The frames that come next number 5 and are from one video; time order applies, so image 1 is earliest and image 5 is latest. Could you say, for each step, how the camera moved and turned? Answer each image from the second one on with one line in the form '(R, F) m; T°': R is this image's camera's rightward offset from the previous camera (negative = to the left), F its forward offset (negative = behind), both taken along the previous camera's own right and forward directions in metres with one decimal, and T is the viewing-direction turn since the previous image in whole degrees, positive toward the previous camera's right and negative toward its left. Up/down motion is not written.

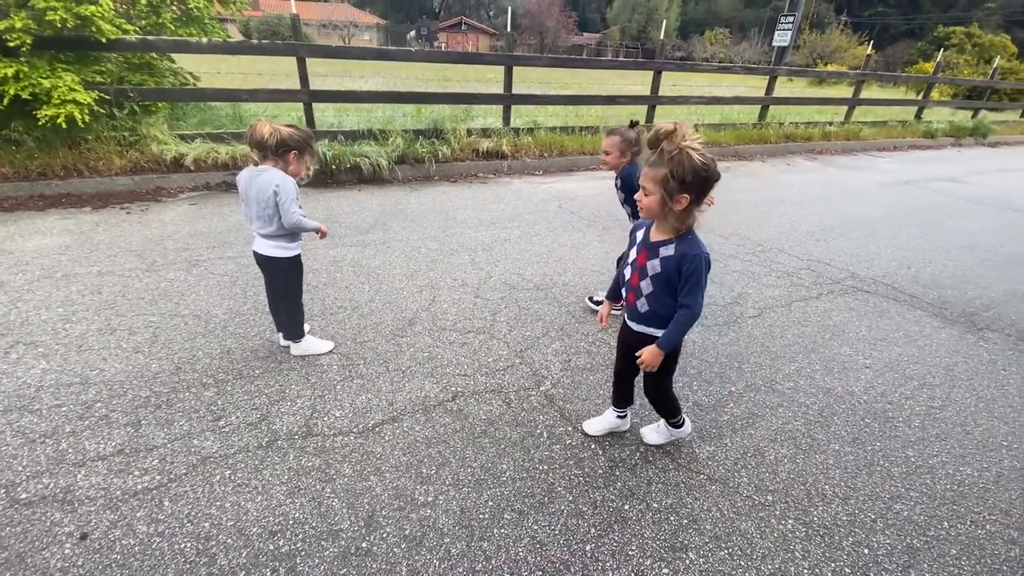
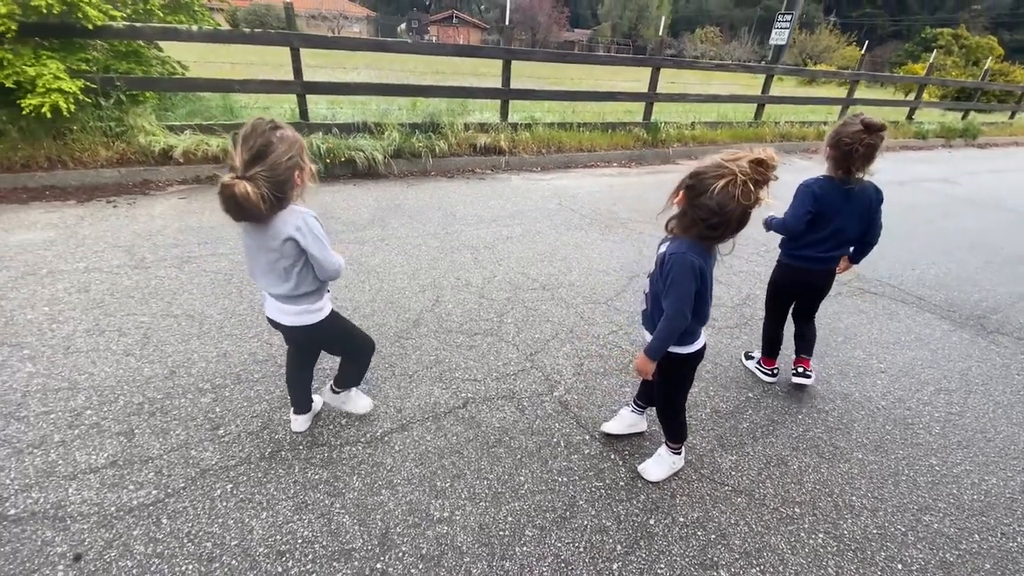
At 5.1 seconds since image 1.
(-0.1, +0.1) m; +1°
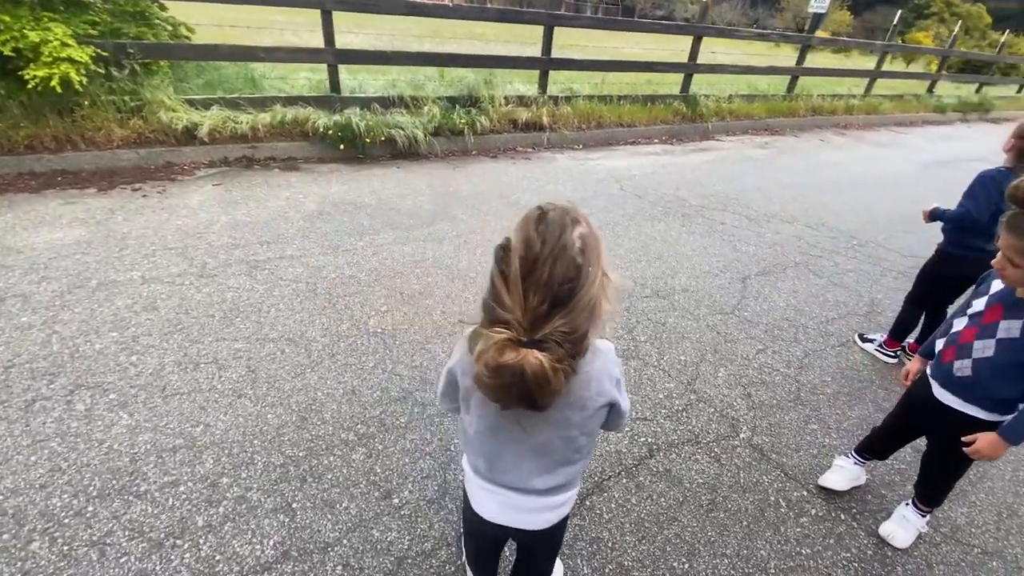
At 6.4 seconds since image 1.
(-0.9, +0.3) m; +3°
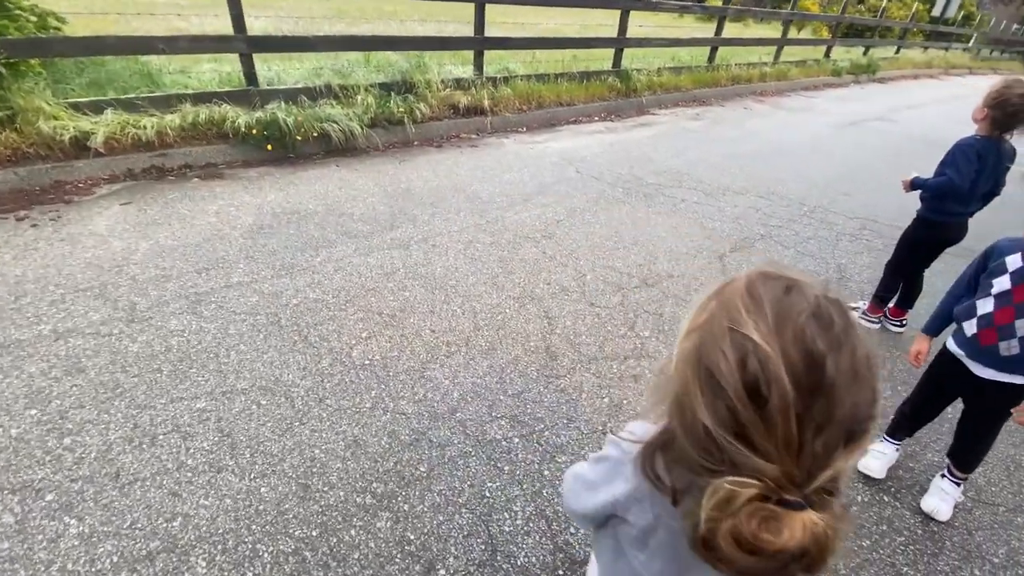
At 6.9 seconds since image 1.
(-0.3, +0.2) m; +8°
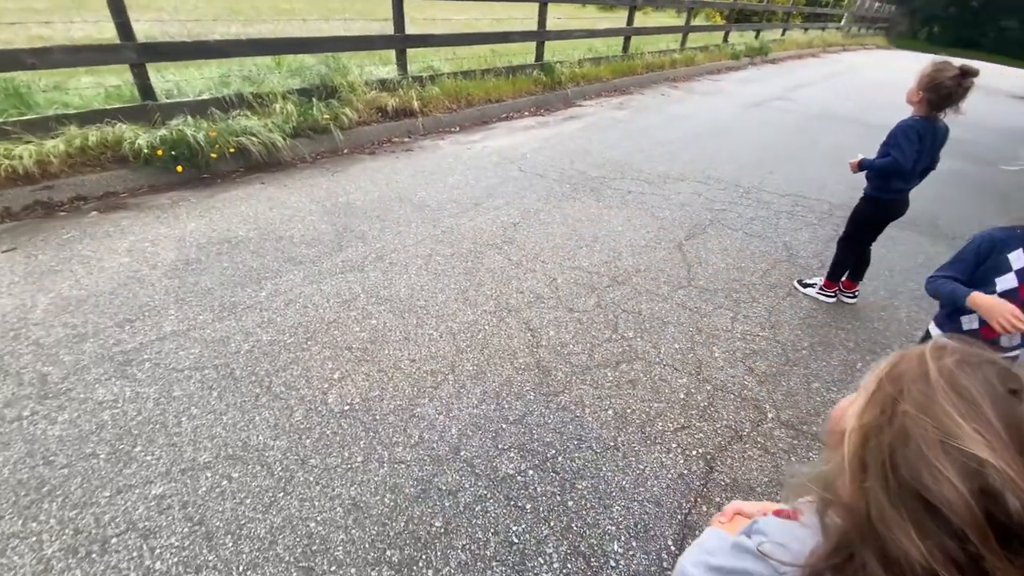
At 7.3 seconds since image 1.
(-0.2, +0.2) m; +8°
